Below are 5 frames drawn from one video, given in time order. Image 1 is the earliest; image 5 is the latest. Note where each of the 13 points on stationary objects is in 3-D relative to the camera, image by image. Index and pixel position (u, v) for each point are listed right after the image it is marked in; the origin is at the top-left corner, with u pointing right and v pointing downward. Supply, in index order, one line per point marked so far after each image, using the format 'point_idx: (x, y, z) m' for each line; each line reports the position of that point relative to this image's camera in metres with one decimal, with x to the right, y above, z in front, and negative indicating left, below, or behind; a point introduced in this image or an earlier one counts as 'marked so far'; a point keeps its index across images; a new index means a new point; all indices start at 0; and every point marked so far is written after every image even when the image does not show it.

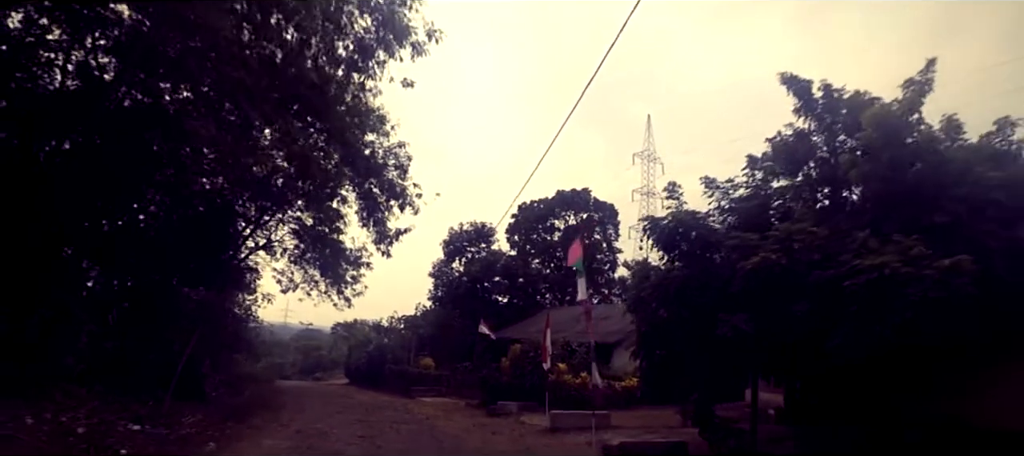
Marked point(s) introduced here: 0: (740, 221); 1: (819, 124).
0: (+3.4, +0.1, +13.0) m
1: (+5.0, +1.6, +14.0) m
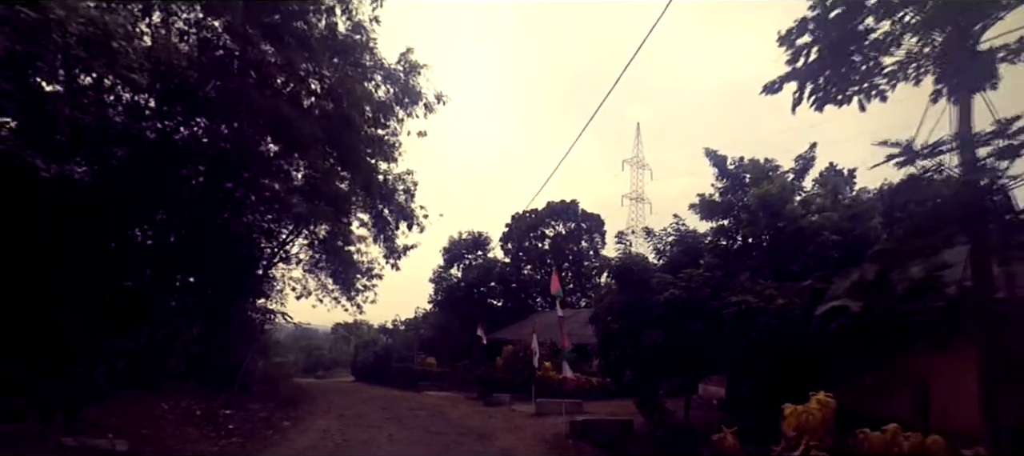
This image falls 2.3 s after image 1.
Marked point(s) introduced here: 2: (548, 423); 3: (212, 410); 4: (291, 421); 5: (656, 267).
0: (+3.2, -0.6, +17.7) m
1: (+4.8, +0.9, +18.7) m
2: (+0.8, -4.4, +19.4) m
3: (-6.0, -3.7, +17.2) m
4: (-4.6, -4.1, +18.1) m
5: (+2.8, -0.8, +16.9) m
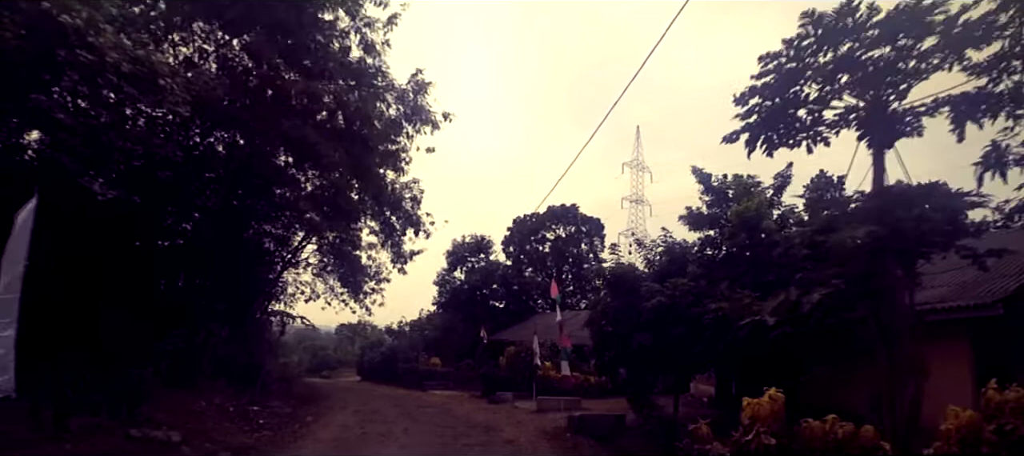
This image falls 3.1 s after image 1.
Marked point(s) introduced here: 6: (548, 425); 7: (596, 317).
0: (+3.3, -0.9, +19.4) m
1: (+4.9, +0.7, +20.3) m
2: (+0.9, -4.7, +21.1) m
3: (-5.9, -3.9, +18.8) m
4: (-4.6, -4.3, +19.7) m
5: (+2.9, -1.1, +18.6) m
6: (+0.8, -4.6, +19.9) m
7: (+1.8, -1.9, +18.6) m
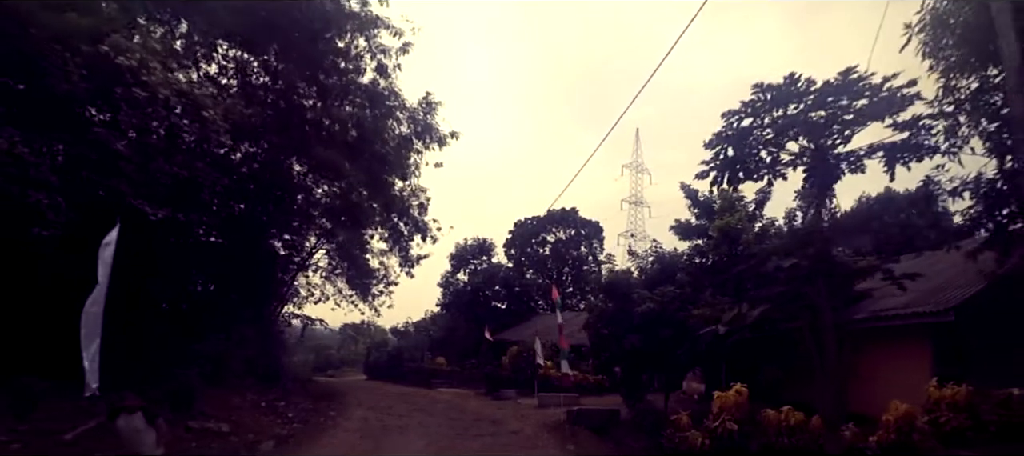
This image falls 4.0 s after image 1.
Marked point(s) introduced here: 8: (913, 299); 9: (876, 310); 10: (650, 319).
0: (+3.4, -1.2, +21.2) m
1: (+5.0, +0.4, +22.2) m
2: (+1.0, -5.0, +23.0) m
3: (-5.8, -4.2, +20.7) m
4: (-4.5, -4.6, +21.6) m
5: (+3.0, -1.3, +20.5) m
6: (+0.9, -4.8, +21.7) m
7: (+1.9, -2.2, +20.4) m
8: (+8.0, -1.4, +17.1) m
9: (+7.4, -1.7, +17.3) m
10: (+3.1, -2.0, +19.0) m
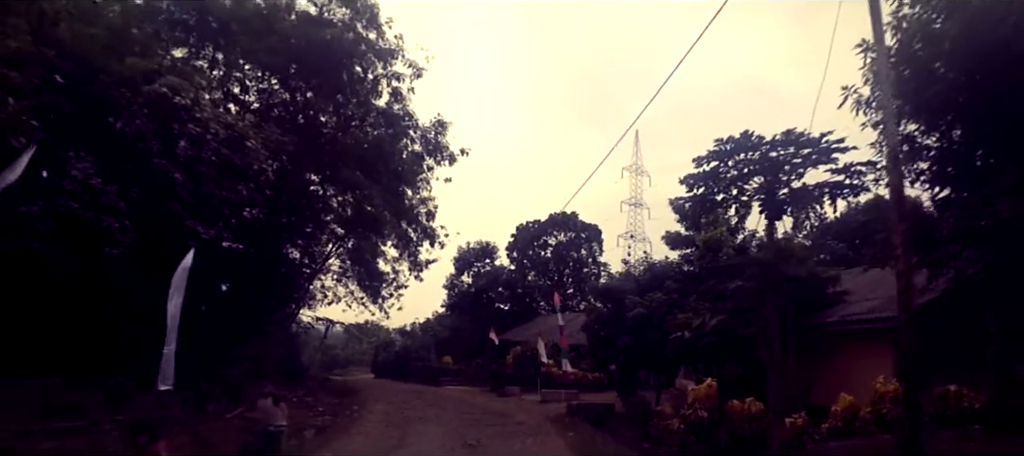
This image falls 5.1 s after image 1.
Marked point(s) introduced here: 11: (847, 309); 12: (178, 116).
0: (+3.5, -1.5, +23.5) m
1: (+5.1, 0.0, +24.5) m
2: (+1.2, -5.3, +25.3) m
3: (-5.7, -4.6, +23.0) m
4: (-4.3, -5.0, +23.9) m
5: (+3.1, -1.7, +22.8) m
6: (+1.1, -5.2, +24.0) m
7: (+2.1, -2.6, +22.7) m
8: (+8.2, -1.7, +19.4) m
9: (+7.6, -2.0, +19.6) m
10: (+3.2, -2.4, +21.3) m
11: (+7.9, -1.9, +20.3) m
12: (-6.9, +2.3, +17.6) m
